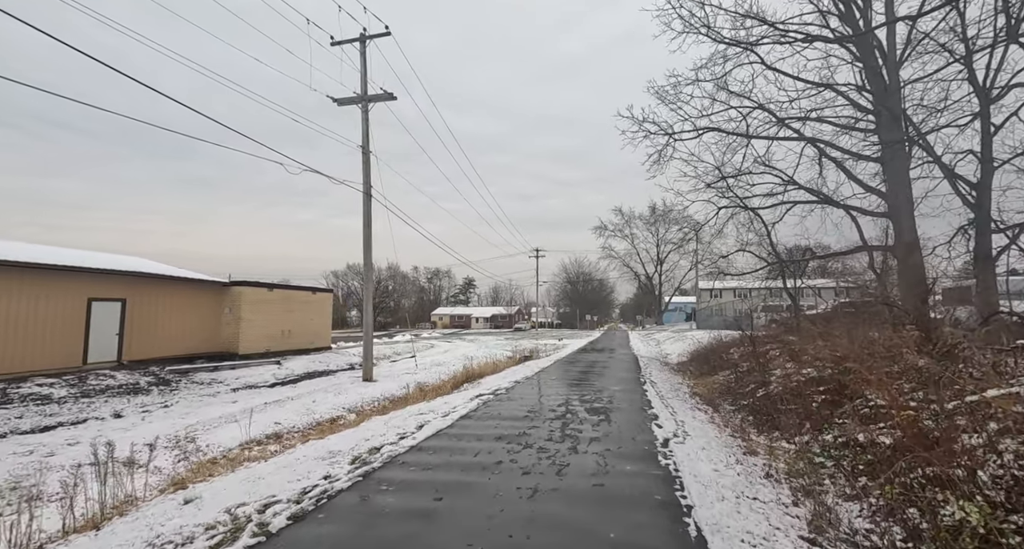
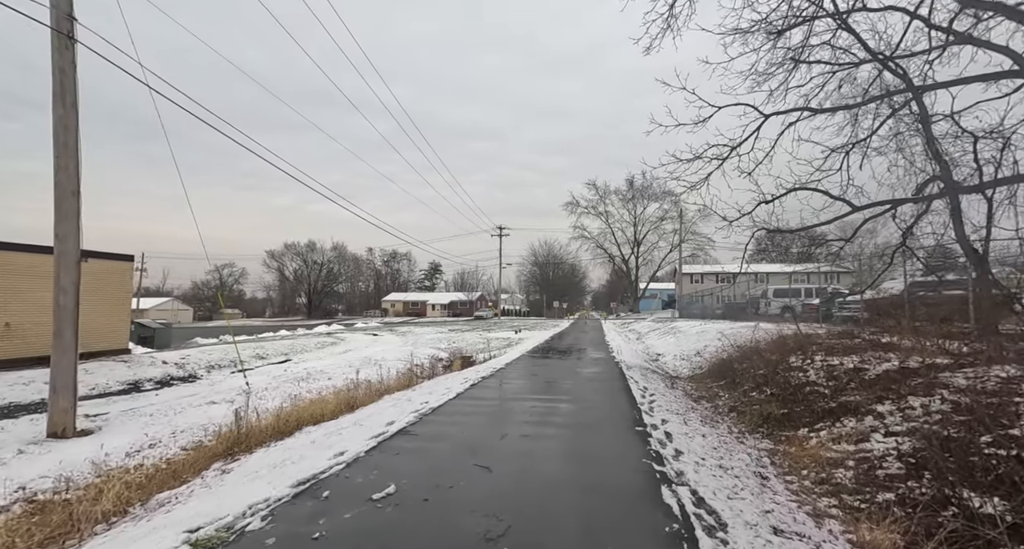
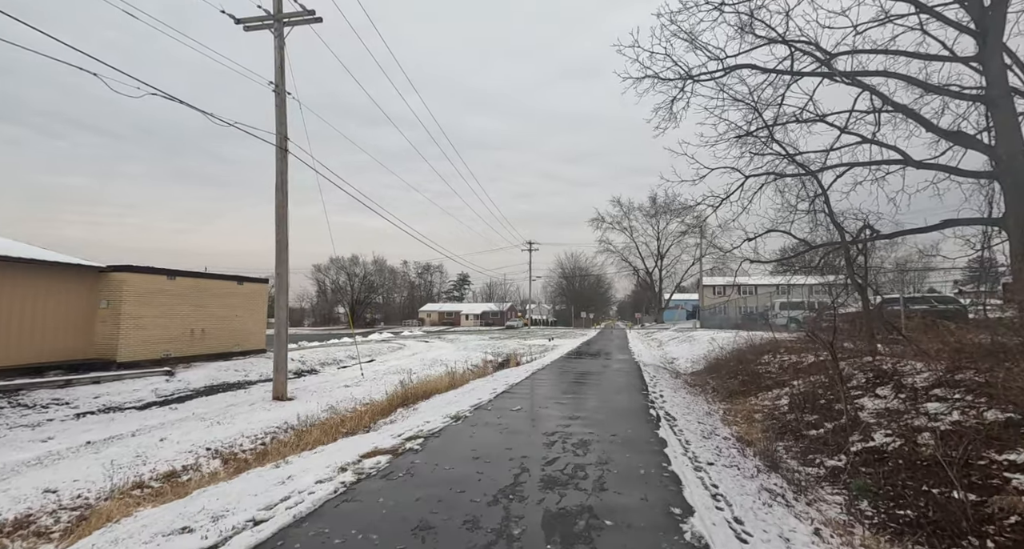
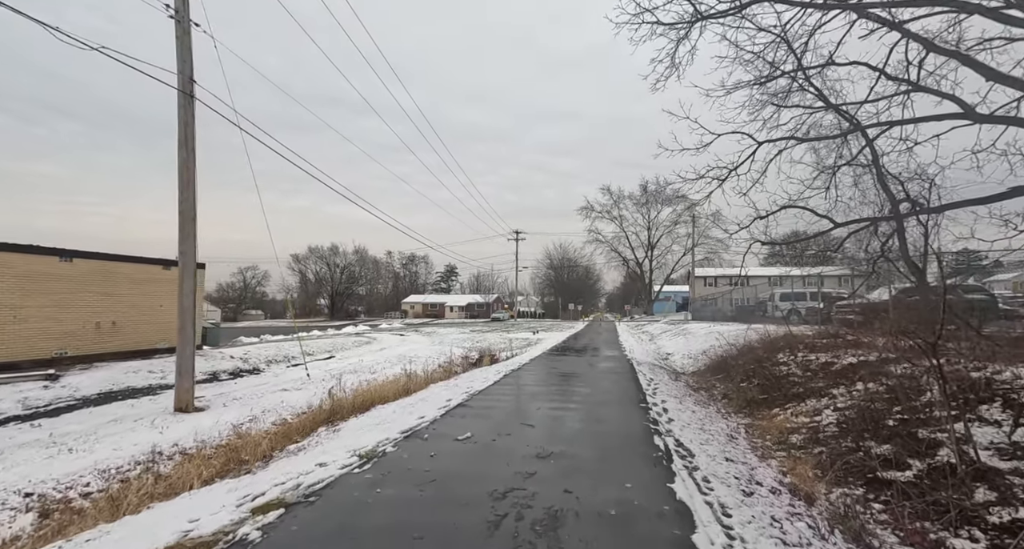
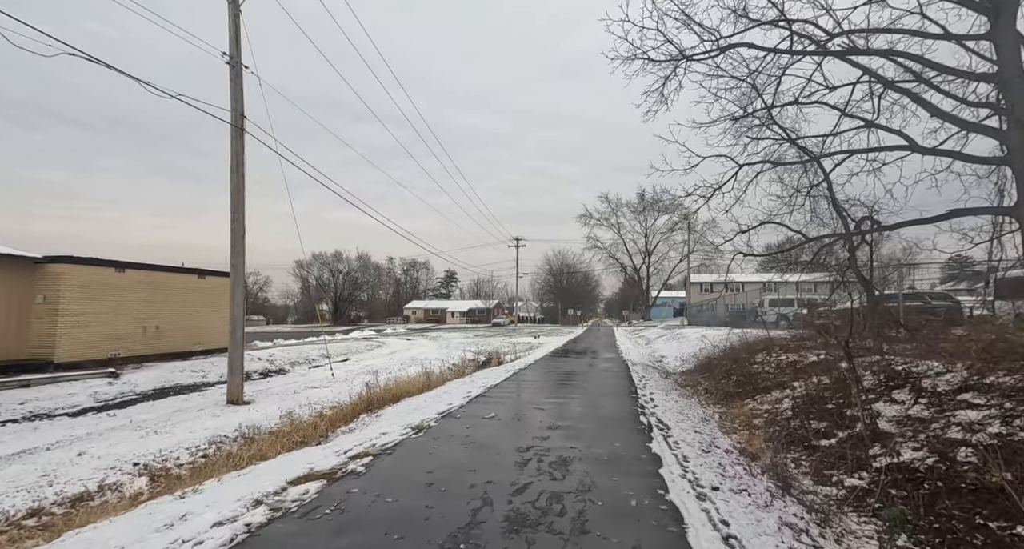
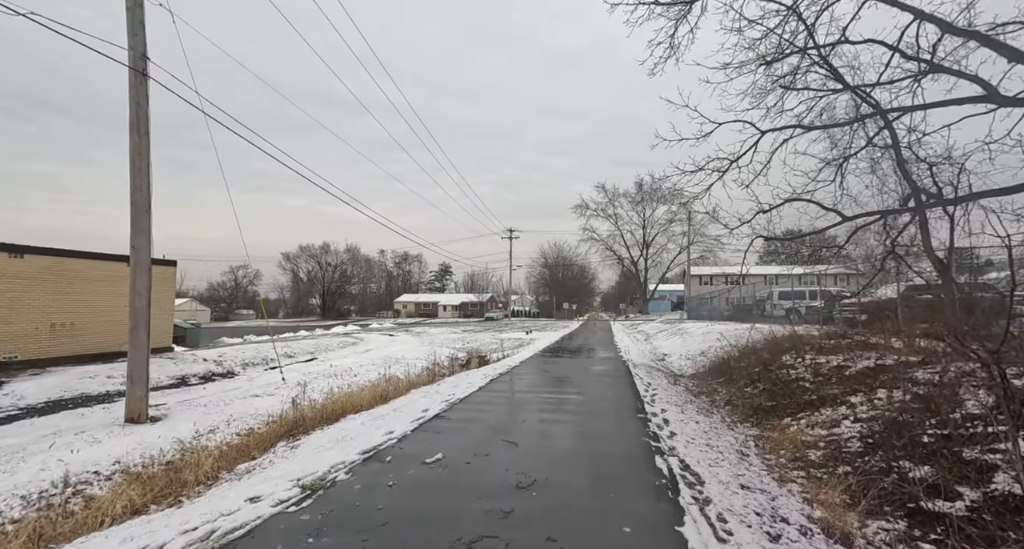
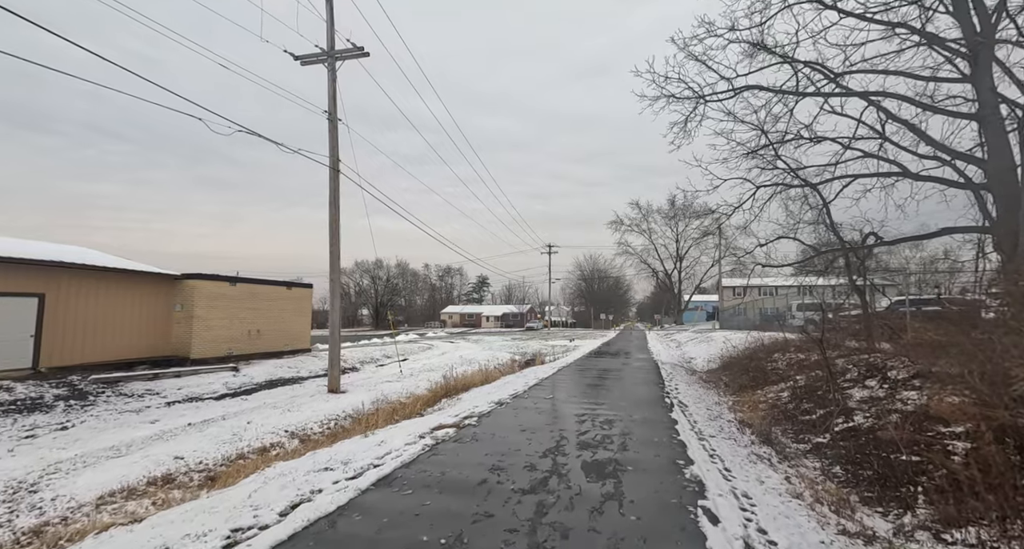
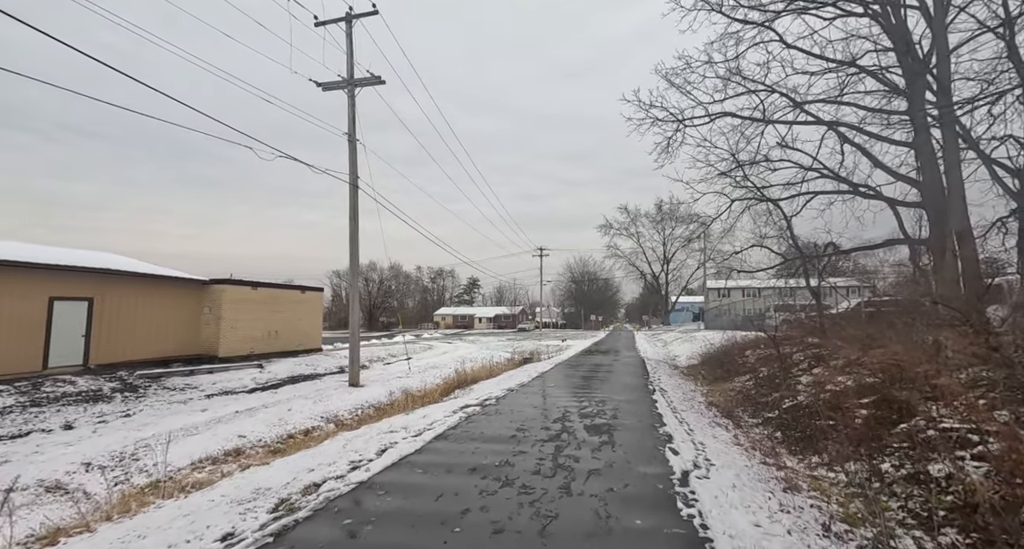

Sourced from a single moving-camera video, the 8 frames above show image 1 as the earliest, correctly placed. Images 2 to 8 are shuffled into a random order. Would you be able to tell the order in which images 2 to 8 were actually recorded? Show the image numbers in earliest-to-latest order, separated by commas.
8, 7, 3, 5, 4, 6, 2
